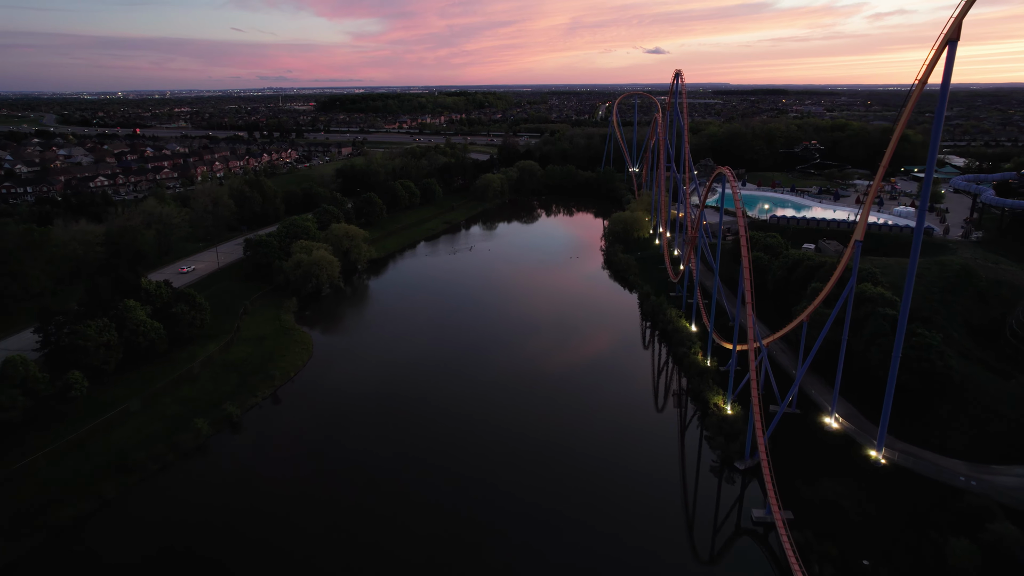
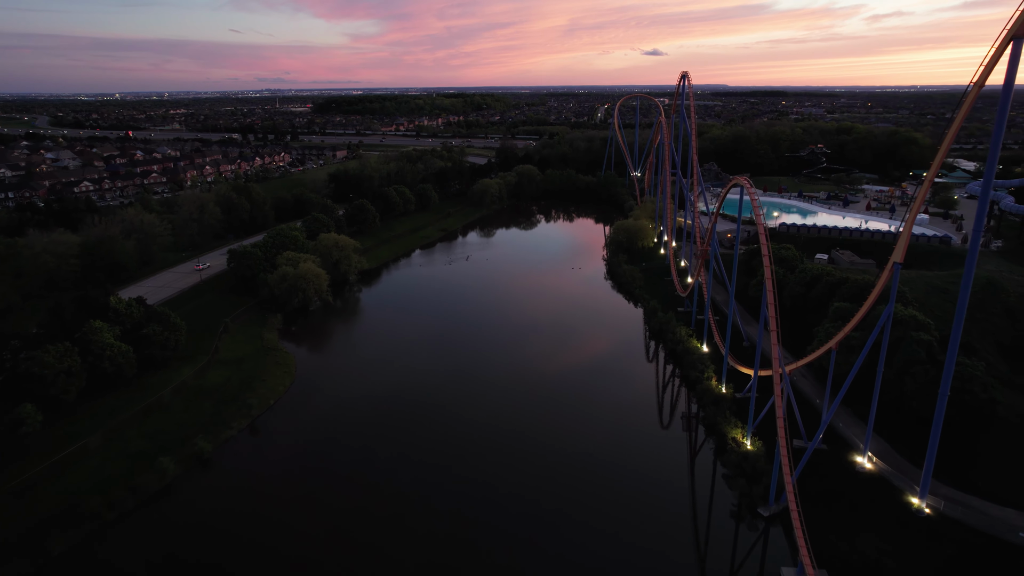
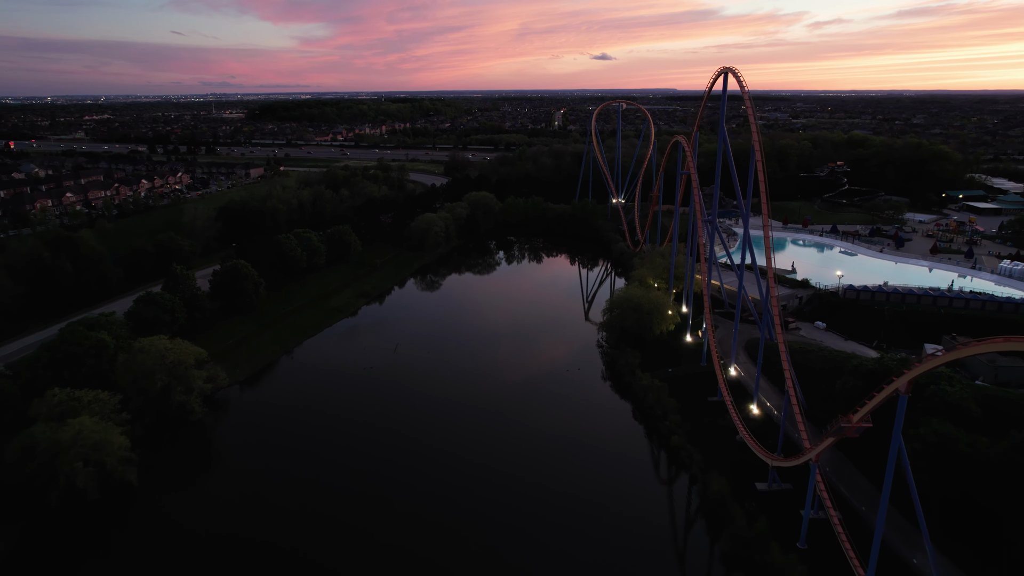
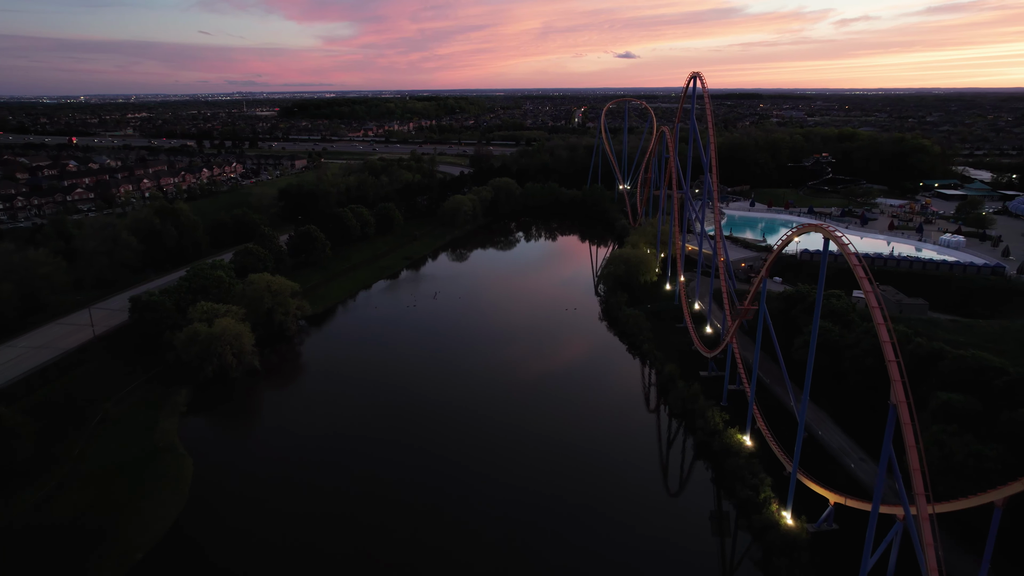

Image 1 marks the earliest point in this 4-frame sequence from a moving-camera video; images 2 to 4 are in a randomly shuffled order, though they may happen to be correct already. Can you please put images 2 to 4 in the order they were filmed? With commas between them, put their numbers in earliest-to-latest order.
2, 4, 3
